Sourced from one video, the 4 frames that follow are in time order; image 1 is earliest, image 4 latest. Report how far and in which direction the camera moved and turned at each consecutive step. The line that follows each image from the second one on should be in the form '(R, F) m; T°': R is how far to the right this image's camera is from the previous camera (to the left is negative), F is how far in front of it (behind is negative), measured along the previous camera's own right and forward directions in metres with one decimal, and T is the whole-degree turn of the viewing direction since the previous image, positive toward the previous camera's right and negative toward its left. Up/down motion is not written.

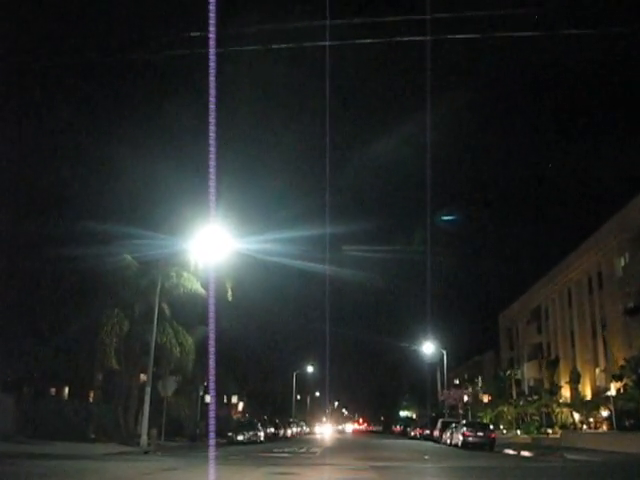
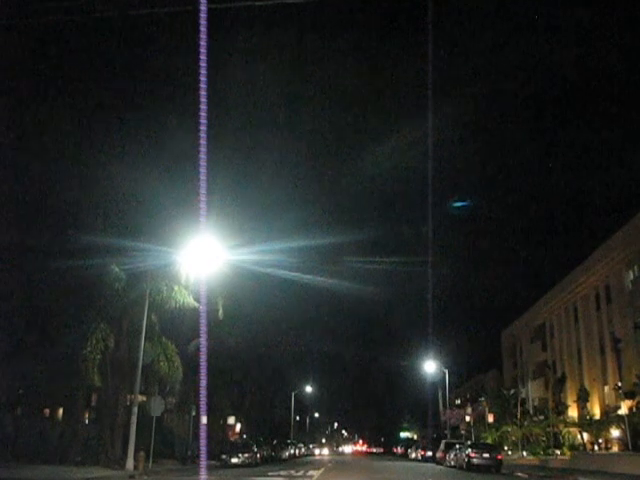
(+0.1, +2.0) m; 0°
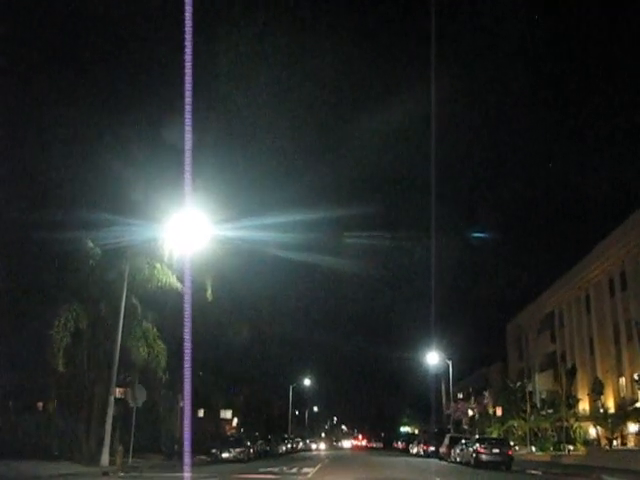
(+0.1, +3.3) m; 0°
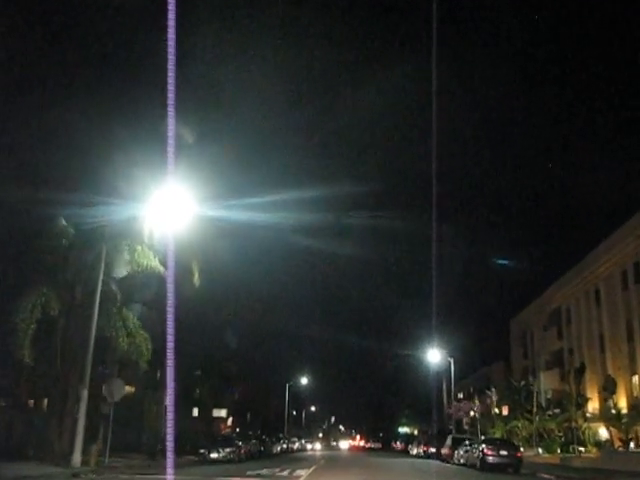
(+0.1, +2.8) m; 0°
